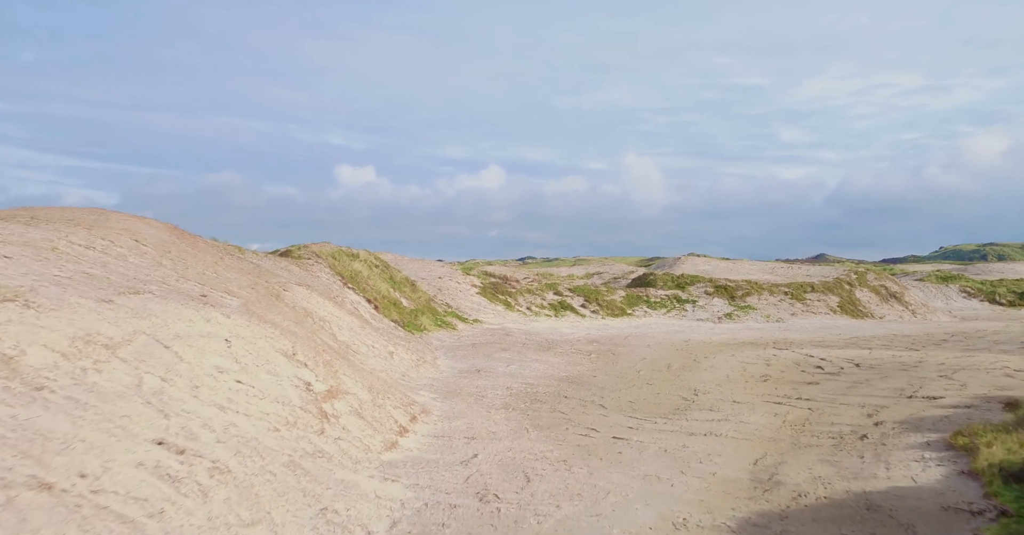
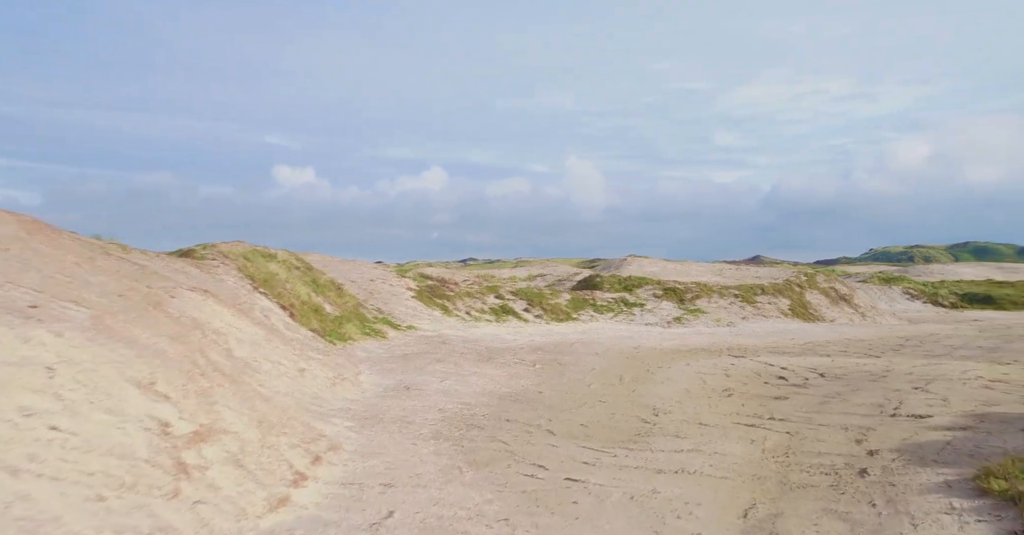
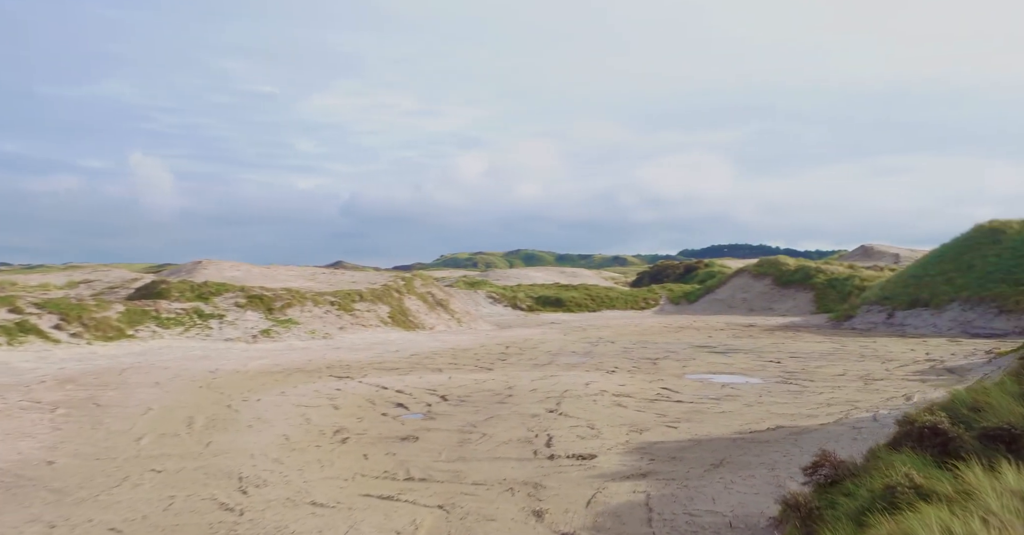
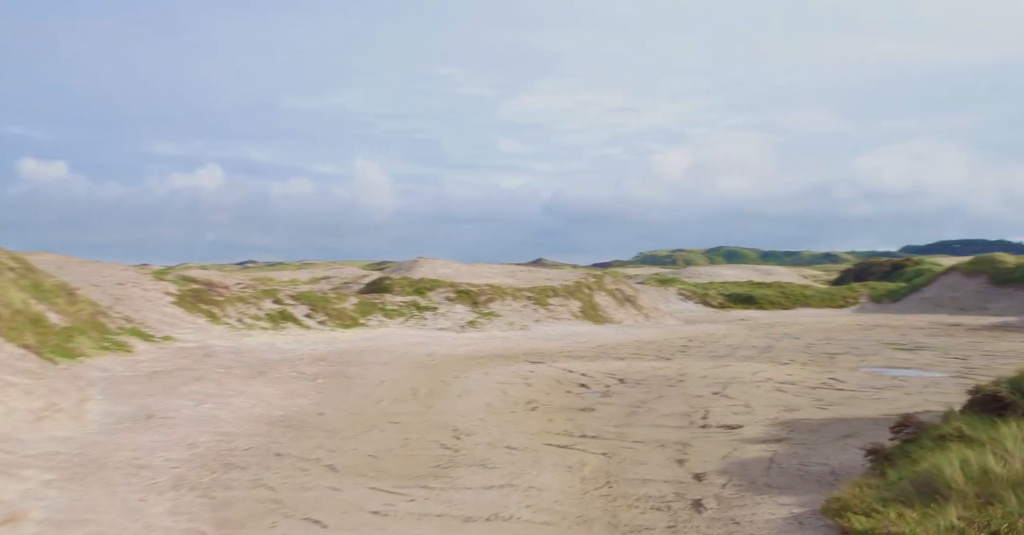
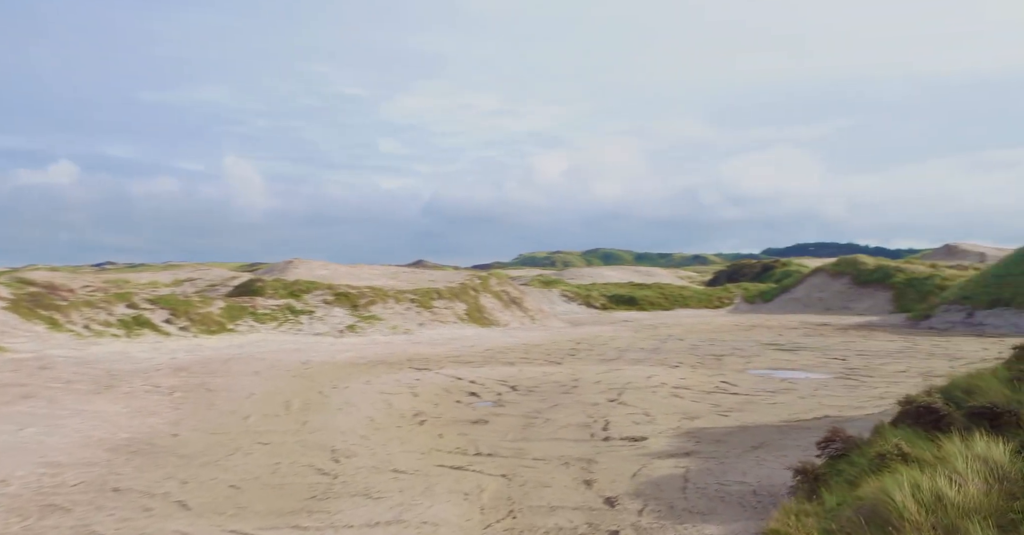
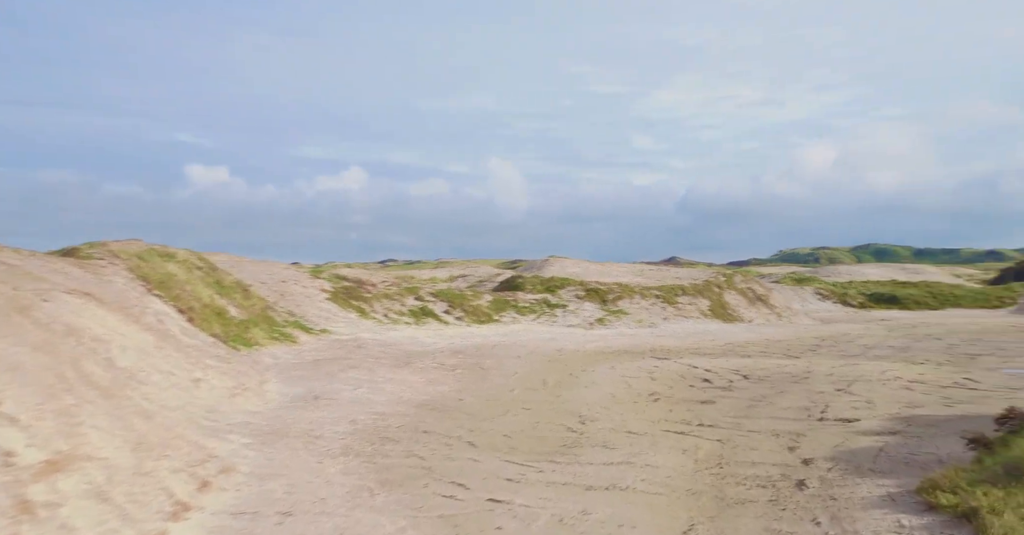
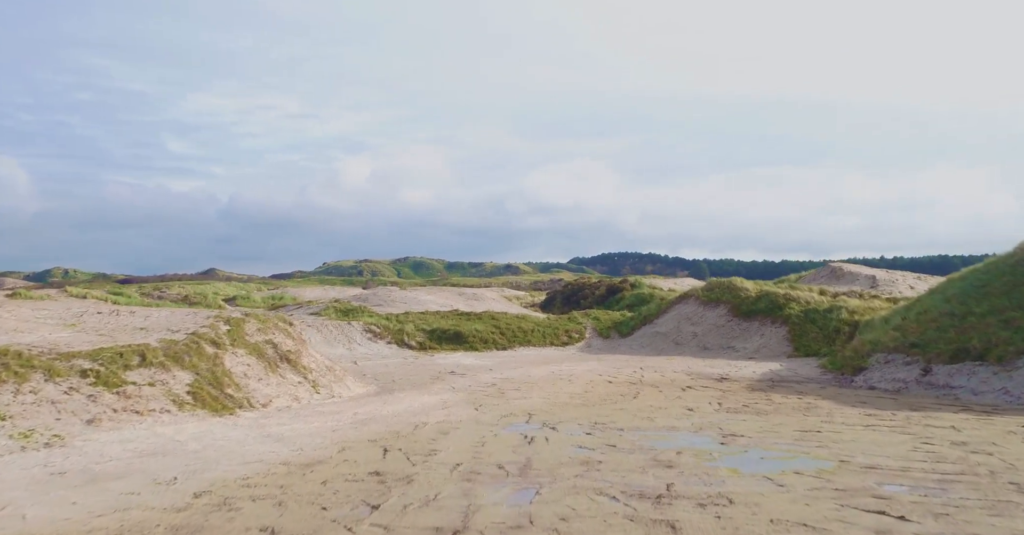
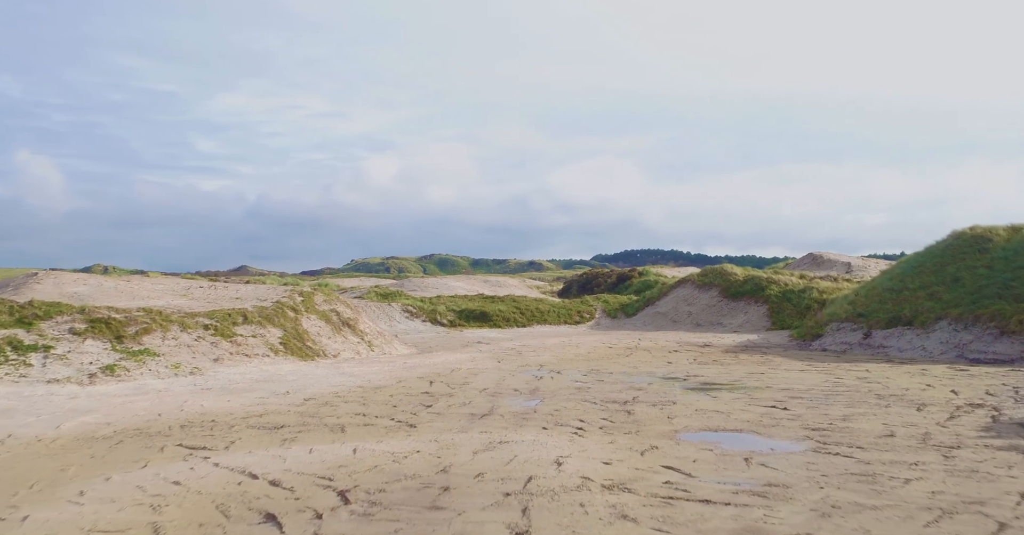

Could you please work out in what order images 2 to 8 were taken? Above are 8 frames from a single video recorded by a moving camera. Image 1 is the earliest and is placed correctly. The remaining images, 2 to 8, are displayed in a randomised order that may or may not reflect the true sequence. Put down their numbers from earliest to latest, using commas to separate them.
2, 6, 4, 5, 3, 8, 7
